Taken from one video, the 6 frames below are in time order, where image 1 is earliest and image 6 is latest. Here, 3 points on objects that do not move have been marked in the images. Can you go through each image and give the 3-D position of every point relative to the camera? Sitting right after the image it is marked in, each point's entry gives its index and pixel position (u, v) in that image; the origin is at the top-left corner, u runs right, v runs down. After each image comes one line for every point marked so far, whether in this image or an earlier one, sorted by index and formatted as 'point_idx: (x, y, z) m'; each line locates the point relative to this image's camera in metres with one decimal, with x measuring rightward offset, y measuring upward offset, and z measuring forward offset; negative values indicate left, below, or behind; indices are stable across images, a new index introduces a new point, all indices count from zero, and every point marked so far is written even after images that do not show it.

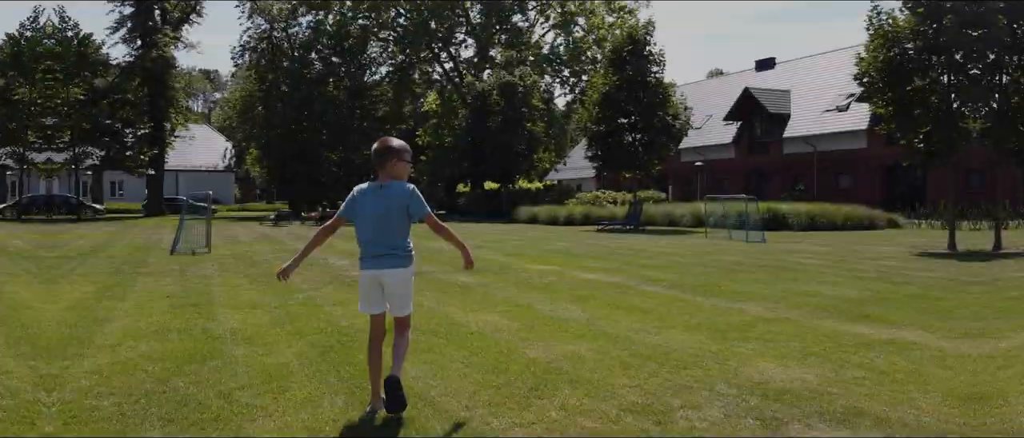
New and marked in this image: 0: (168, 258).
0: (-7.0, -0.8, +16.6) m
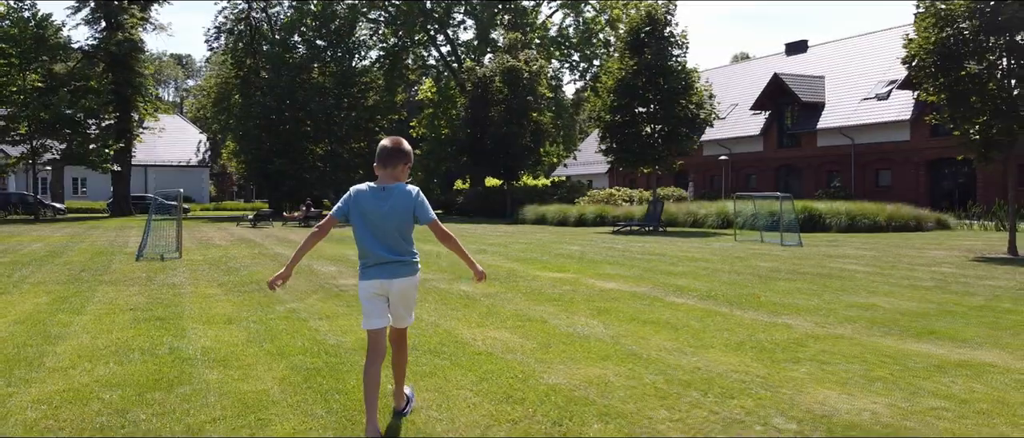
0: (-7.1, -0.8, +15.6) m
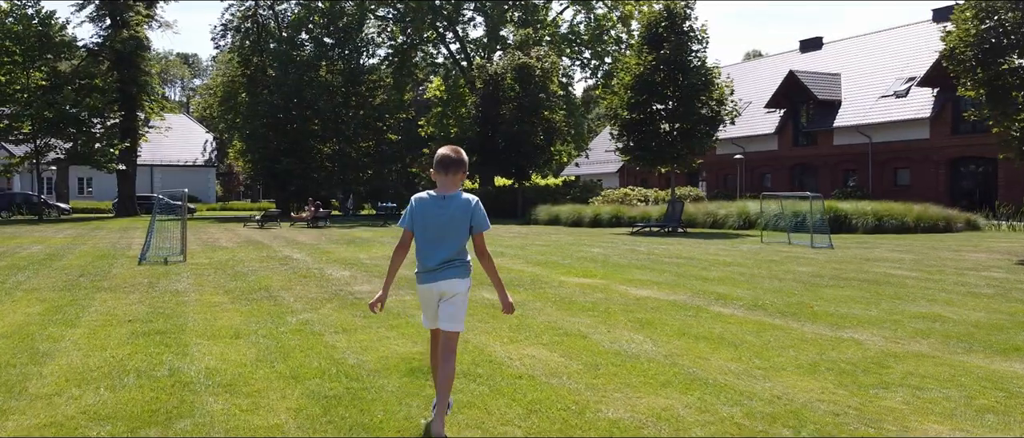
0: (-6.7, -0.9, +14.8) m
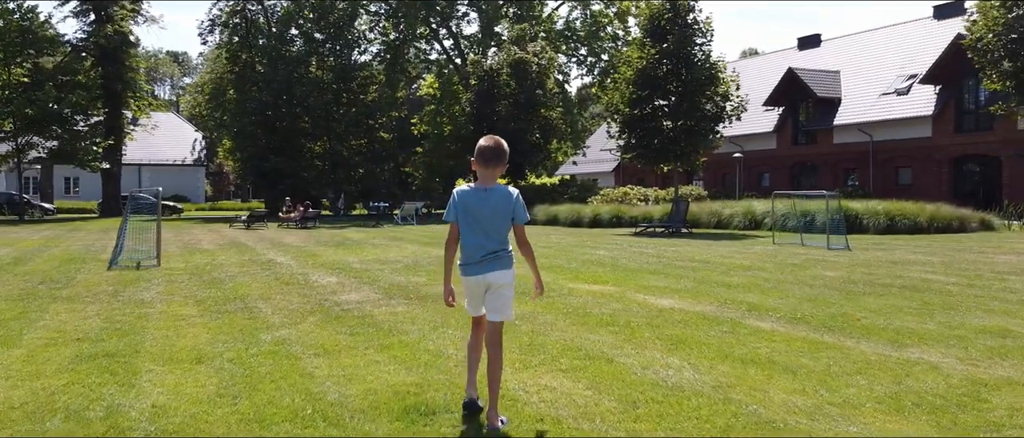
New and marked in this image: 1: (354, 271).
0: (-6.7, -0.9, +13.6) m
1: (-2.5, -0.8, +13.1) m
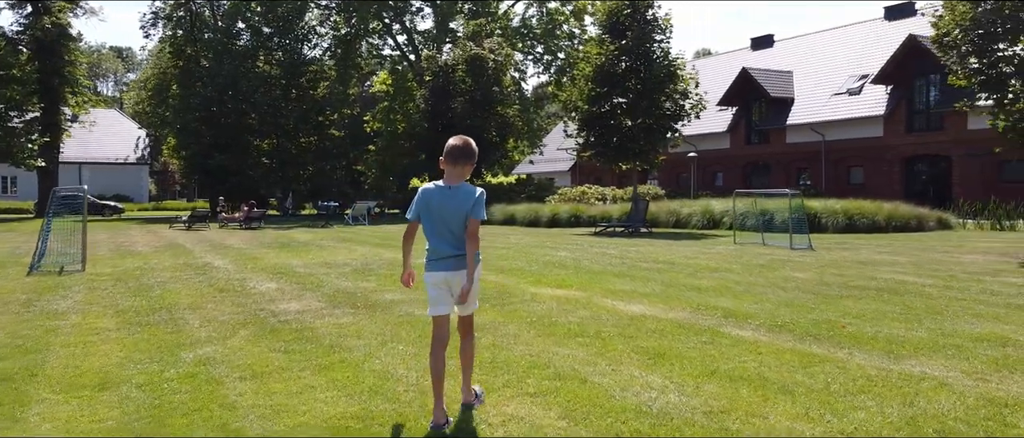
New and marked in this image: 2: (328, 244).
0: (-7.4, -0.9, +12.4) m
1: (-3.1, -0.8, +12.1) m
2: (-4.1, -0.6, +18.8) m
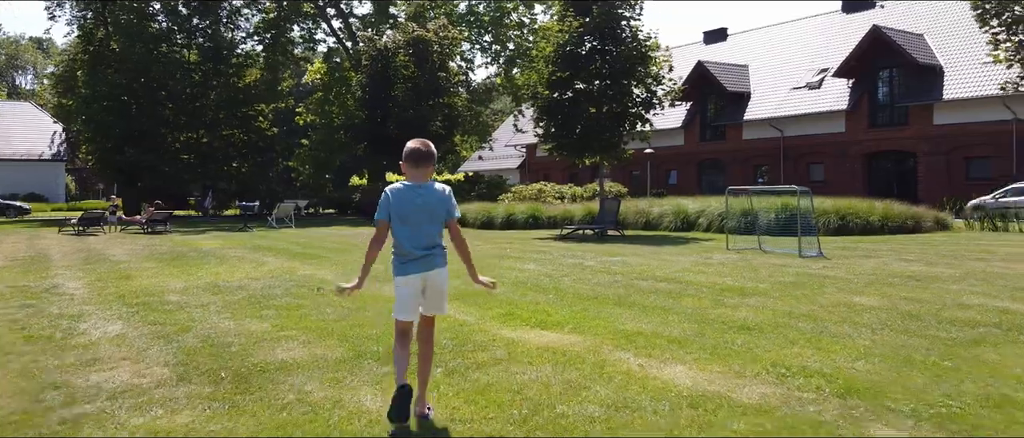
0: (-7.8, -1.0, +8.4) m
1: (-3.5, -0.9, +8.4) m
2: (-5.0, -0.6, +15.0) m
